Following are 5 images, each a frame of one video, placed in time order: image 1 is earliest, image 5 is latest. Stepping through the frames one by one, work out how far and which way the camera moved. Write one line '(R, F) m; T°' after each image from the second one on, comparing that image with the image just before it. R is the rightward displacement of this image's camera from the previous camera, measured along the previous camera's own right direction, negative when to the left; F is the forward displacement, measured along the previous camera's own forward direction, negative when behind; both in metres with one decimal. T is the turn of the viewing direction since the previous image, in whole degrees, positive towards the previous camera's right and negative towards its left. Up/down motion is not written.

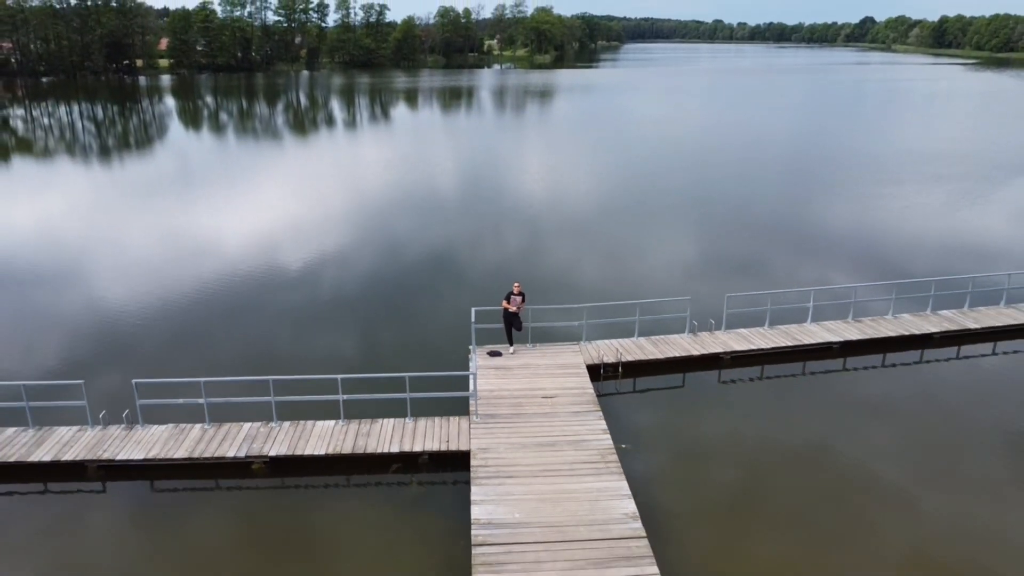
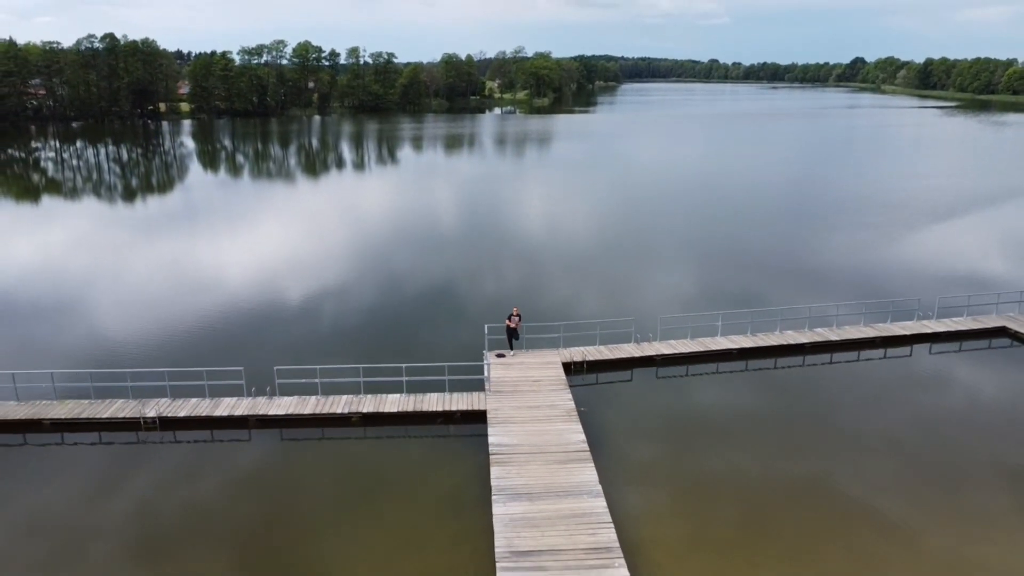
(0.0, -3.2) m; 0°
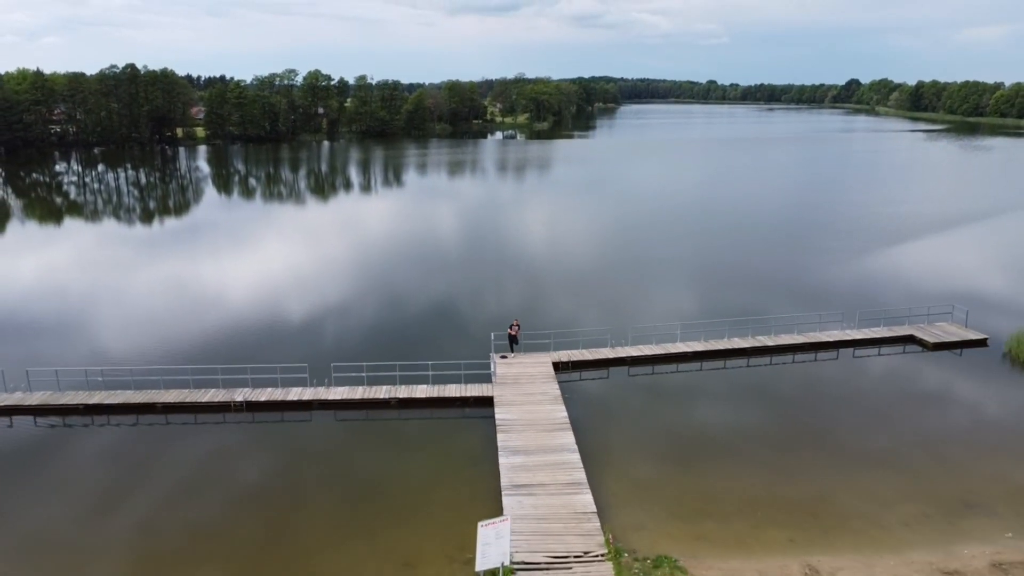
(0.0, -2.7) m; 0°
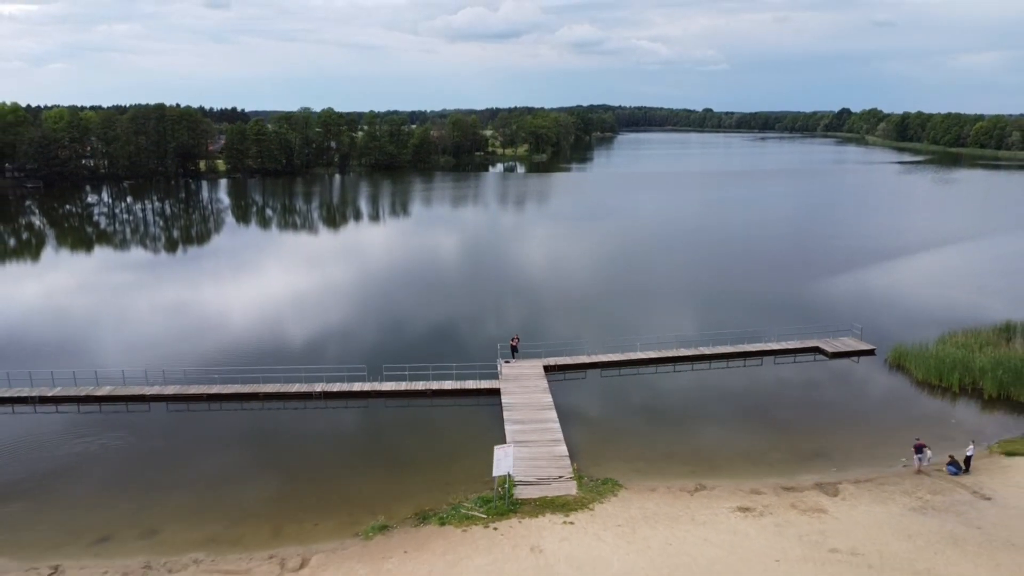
(0.0, -4.5) m; 0°
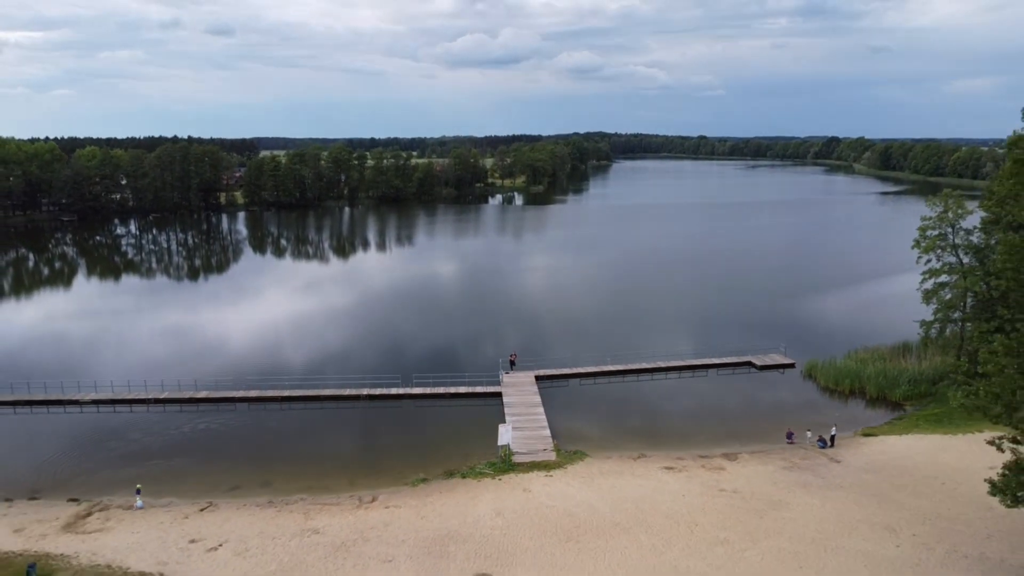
(0.0, -5.2) m; 0°
